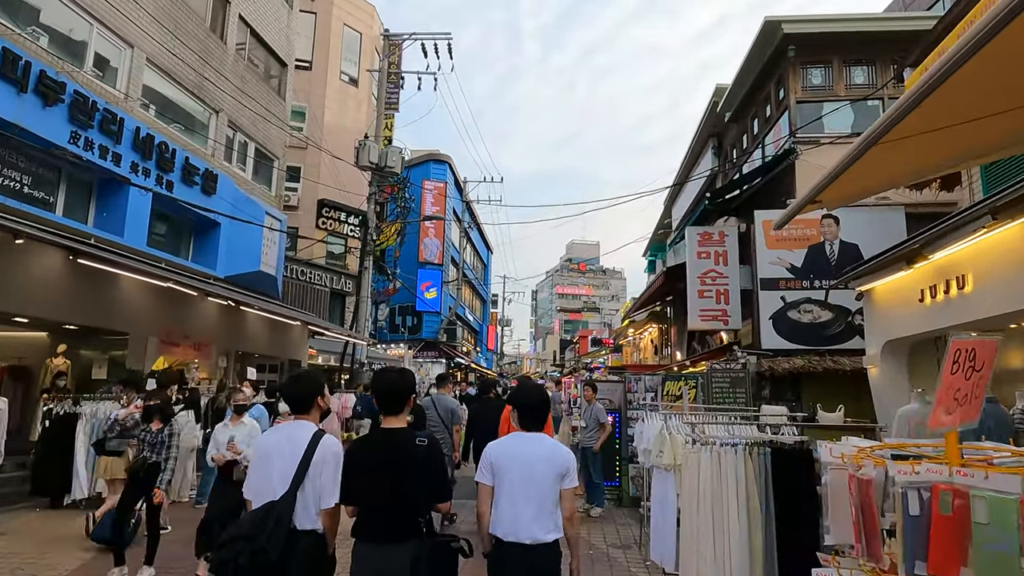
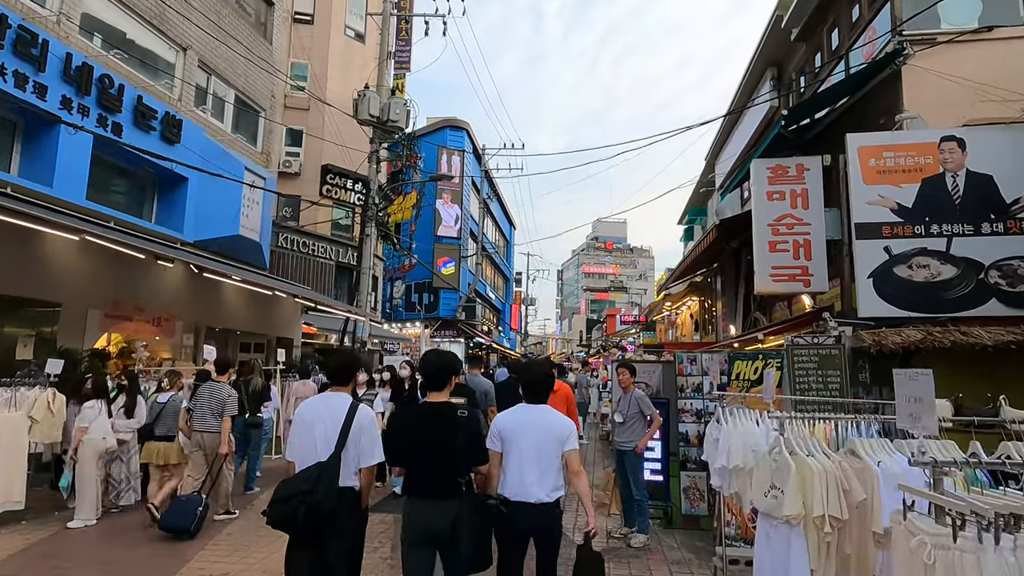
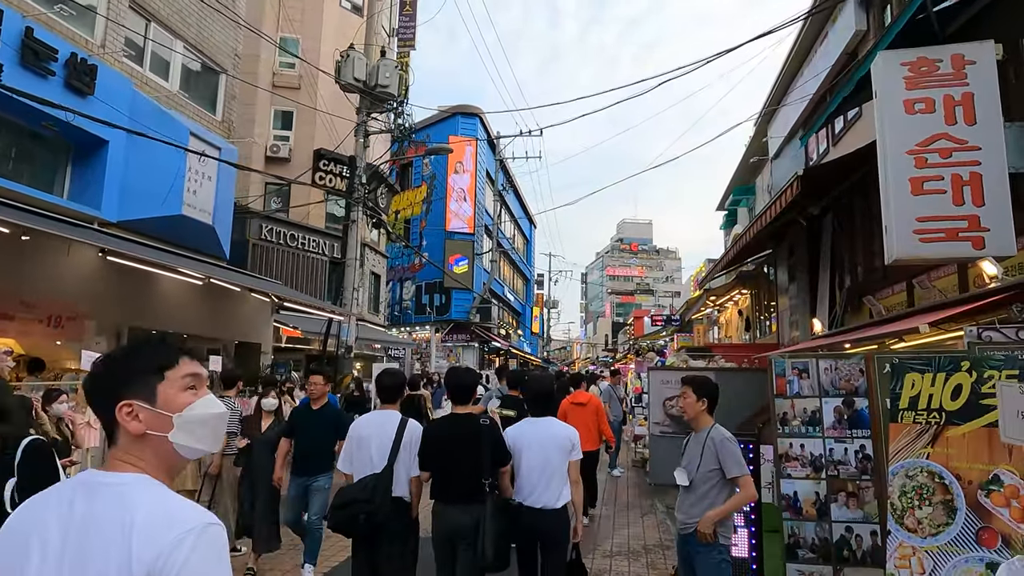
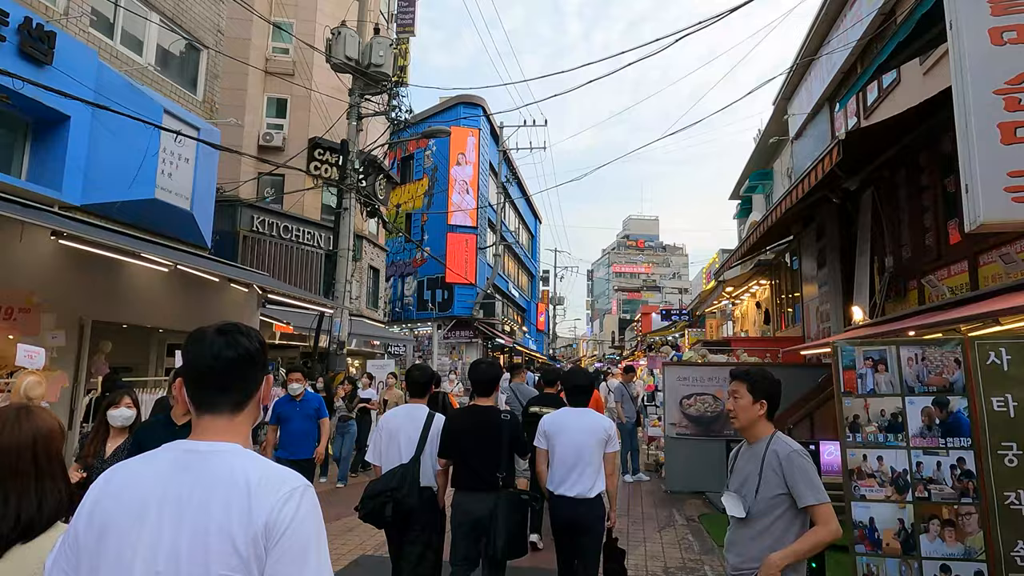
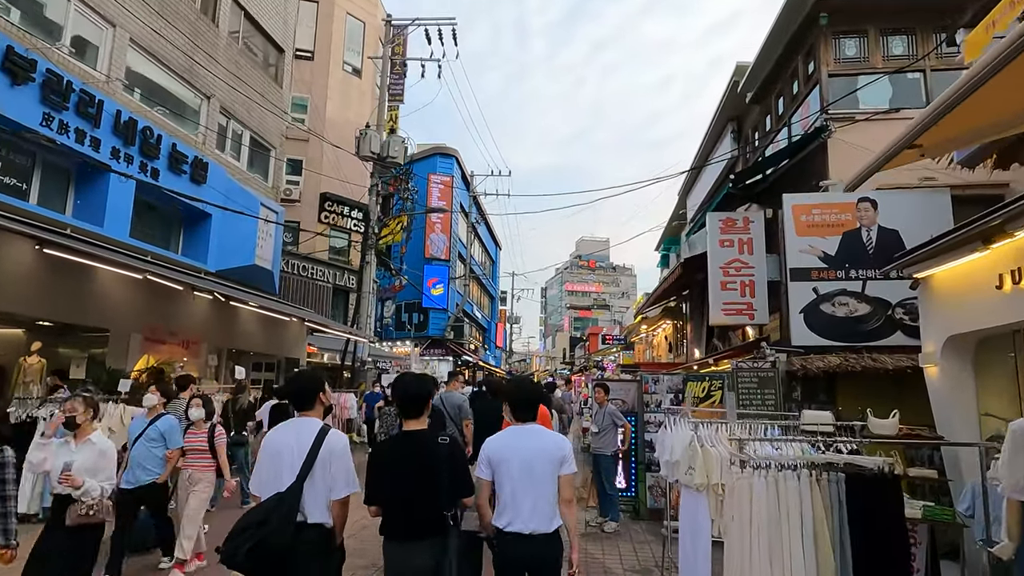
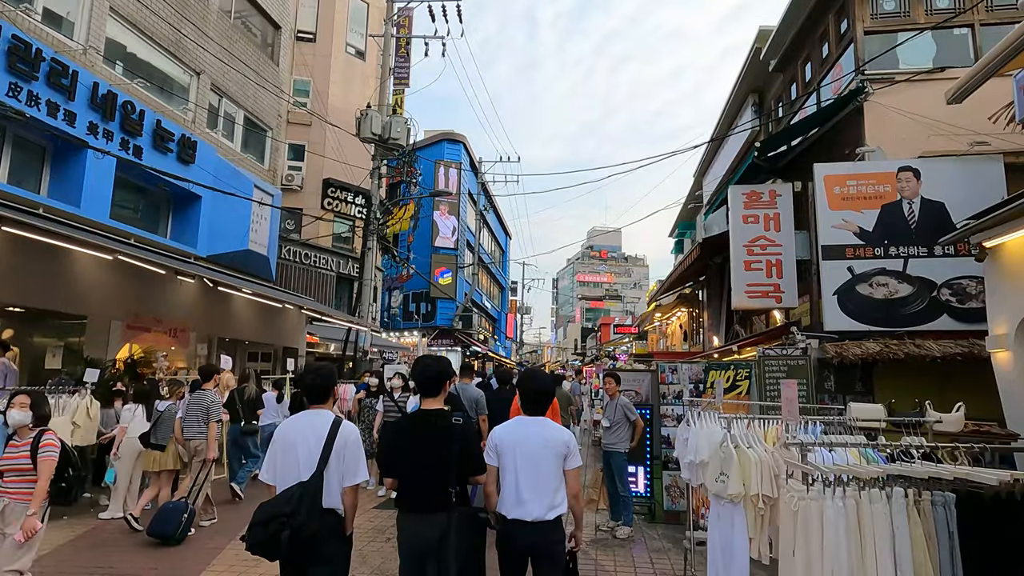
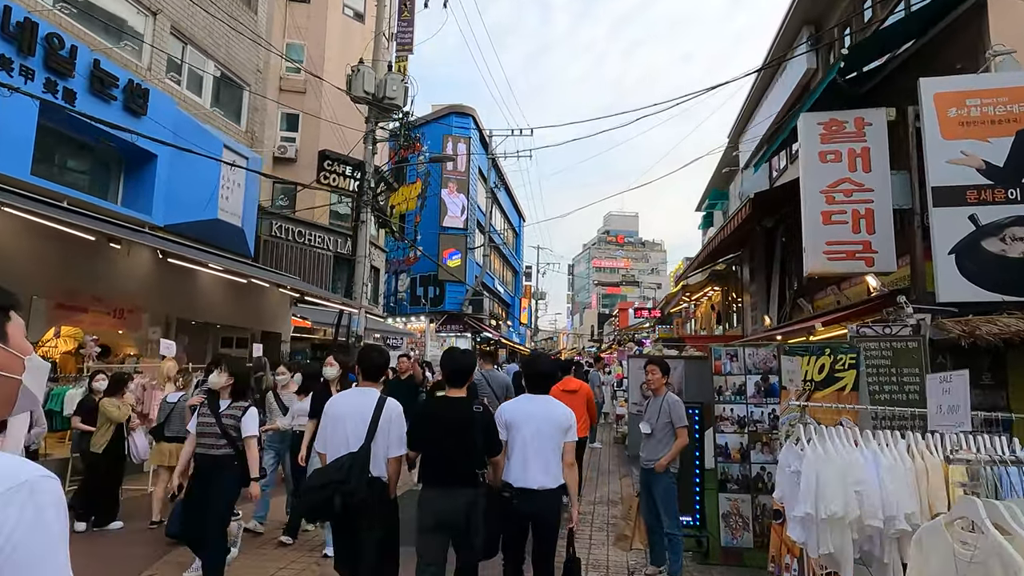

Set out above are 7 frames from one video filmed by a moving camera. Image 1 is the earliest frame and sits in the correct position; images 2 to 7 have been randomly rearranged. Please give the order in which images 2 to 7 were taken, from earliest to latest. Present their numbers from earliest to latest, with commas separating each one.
5, 6, 2, 7, 3, 4
